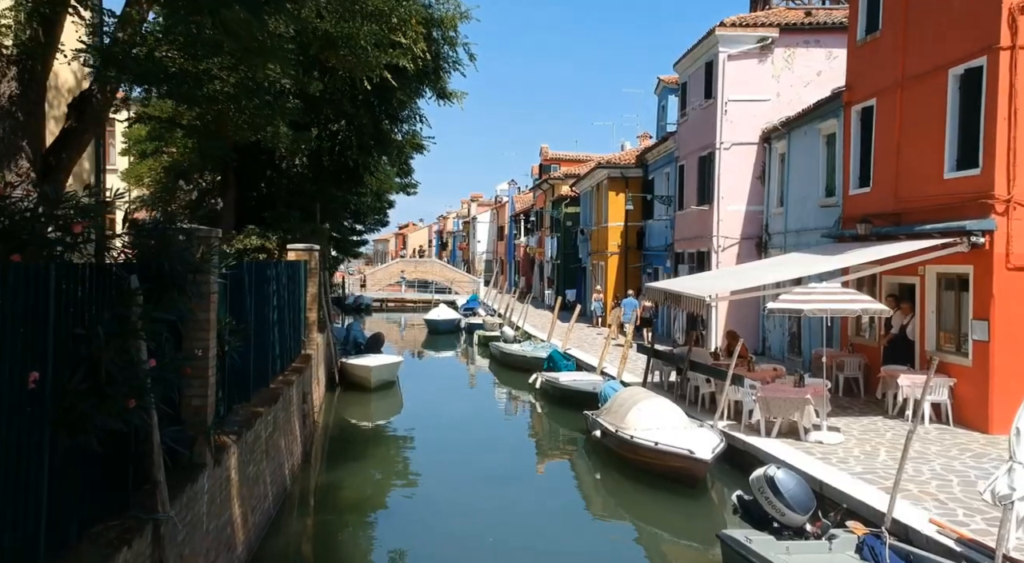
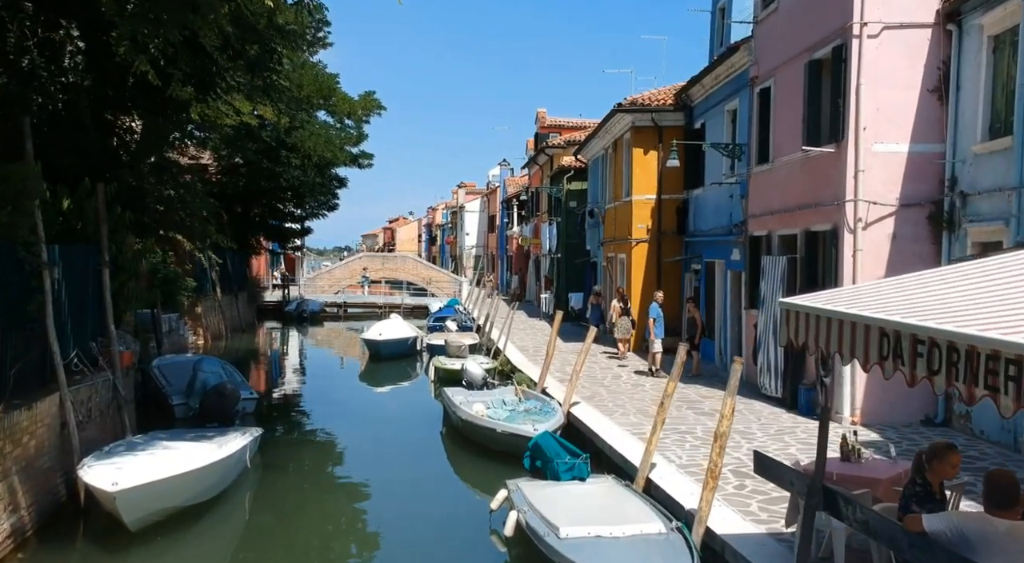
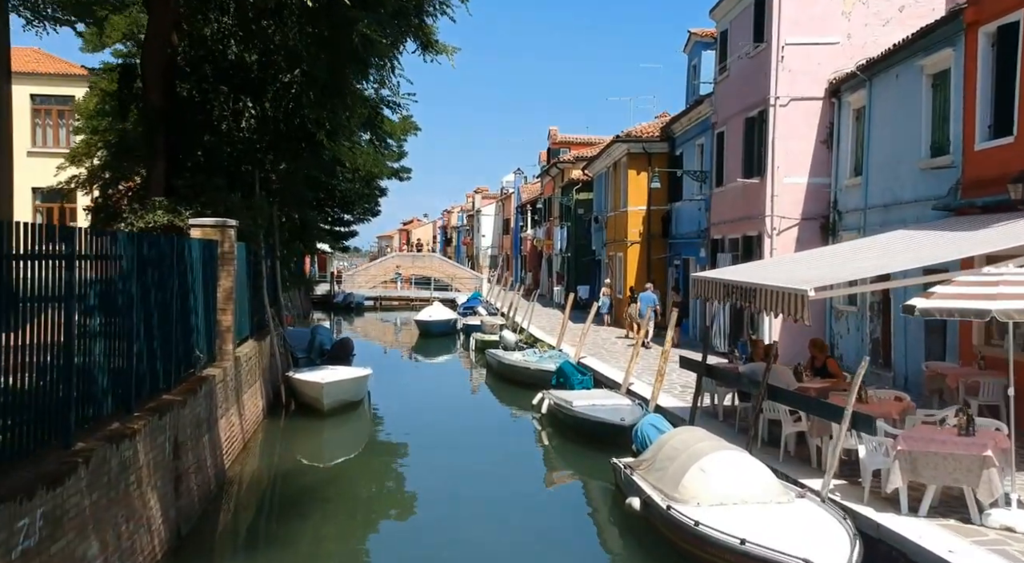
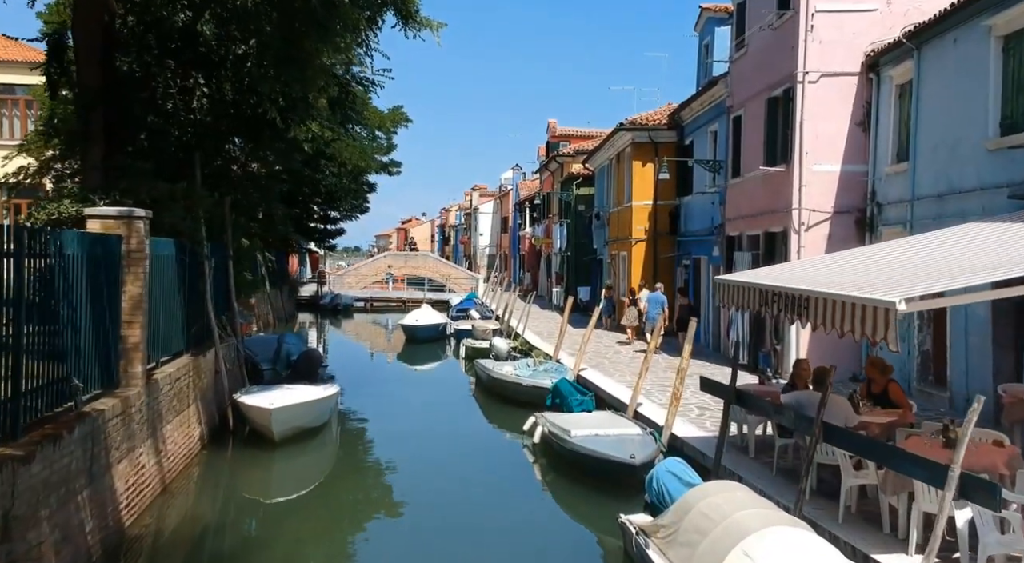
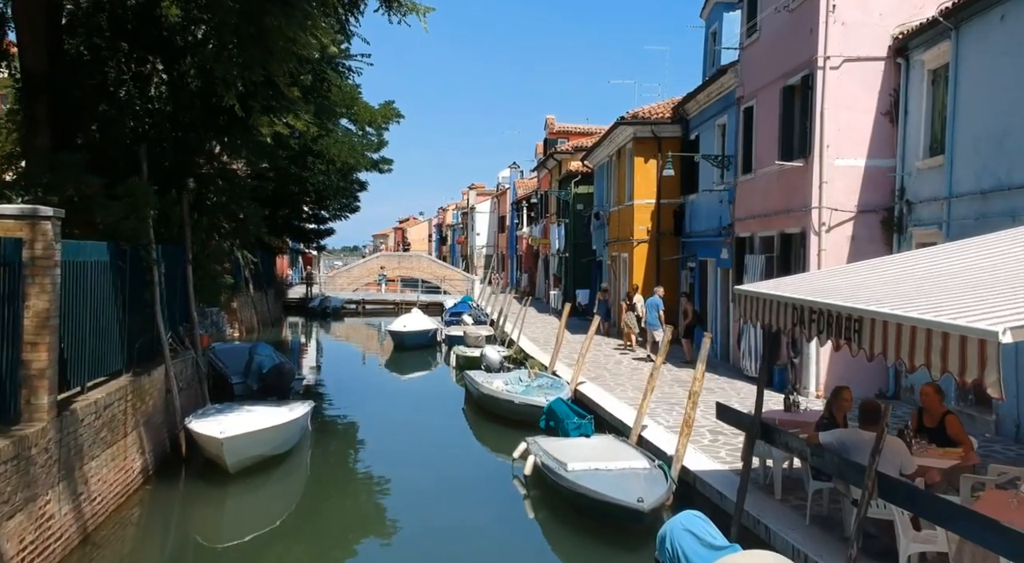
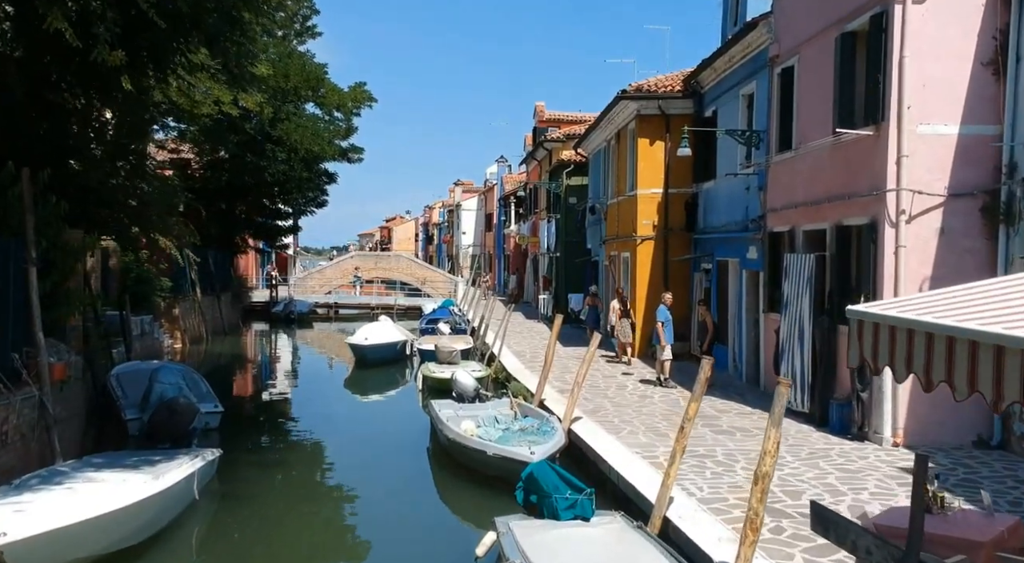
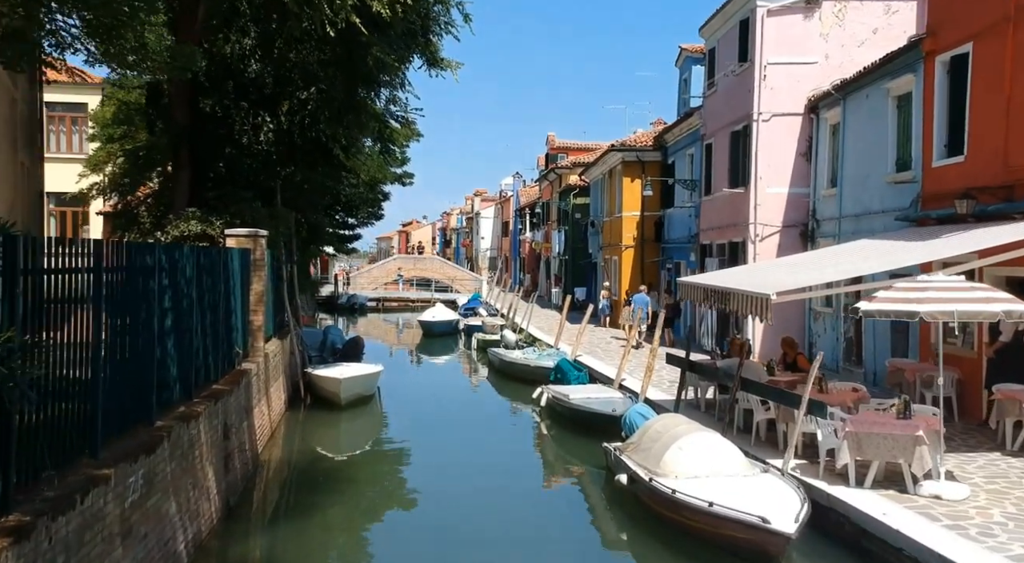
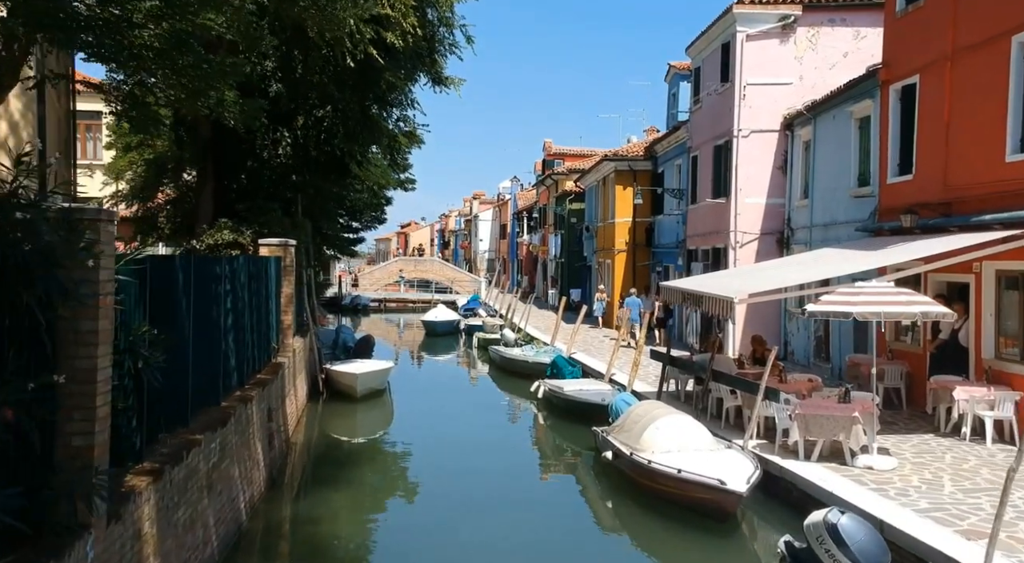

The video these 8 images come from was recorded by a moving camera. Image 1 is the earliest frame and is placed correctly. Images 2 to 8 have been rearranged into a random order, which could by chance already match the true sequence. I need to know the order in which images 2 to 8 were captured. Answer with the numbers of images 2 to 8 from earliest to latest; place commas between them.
8, 7, 3, 4, 5, 2, 6
